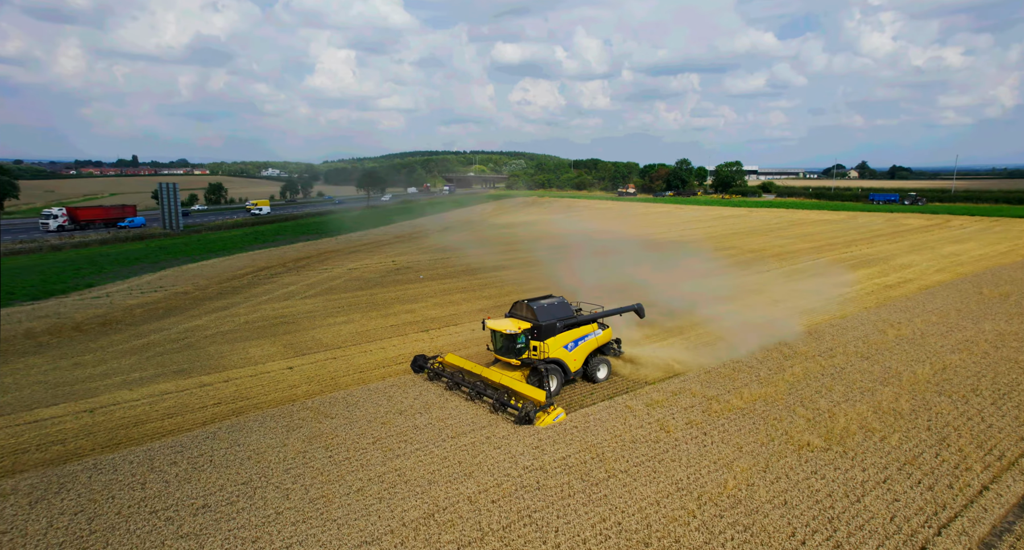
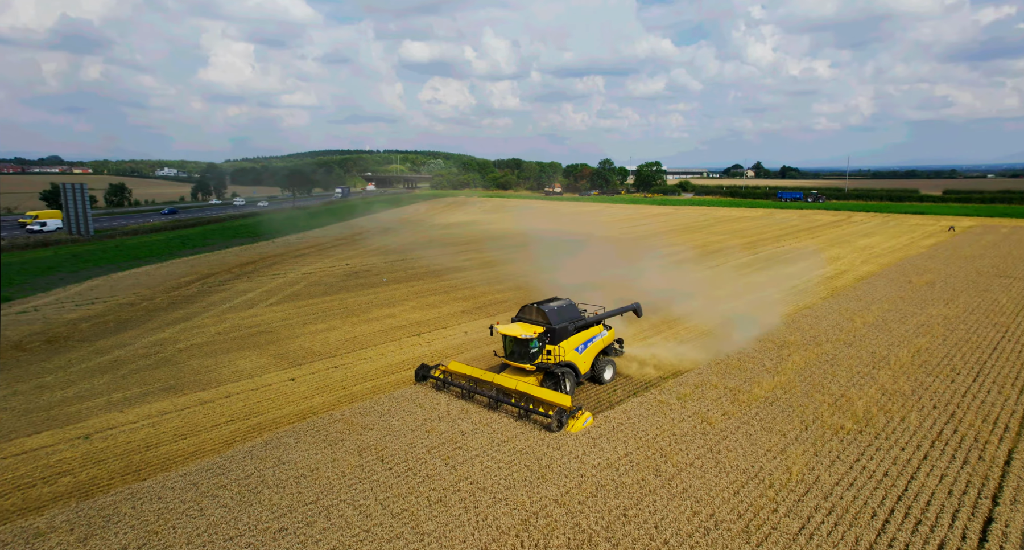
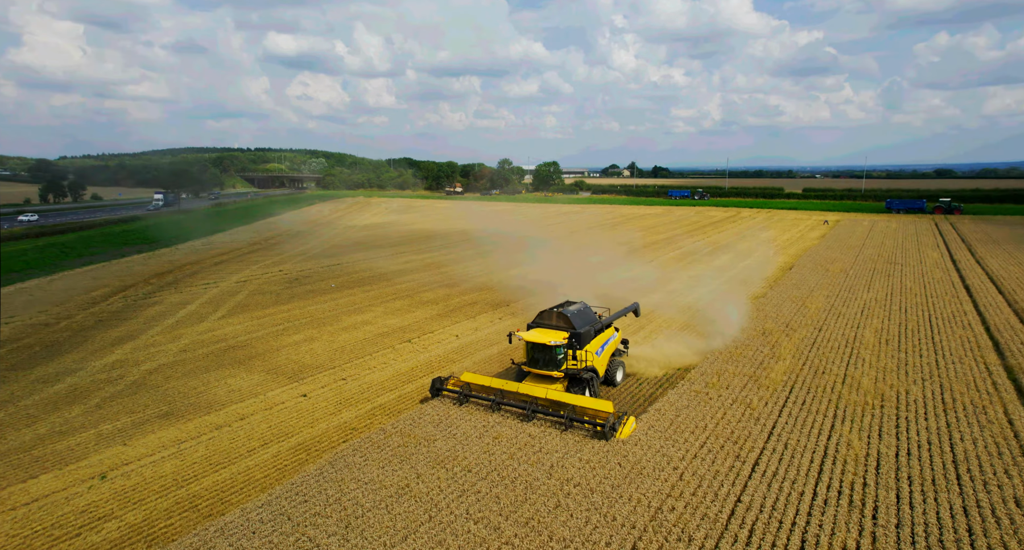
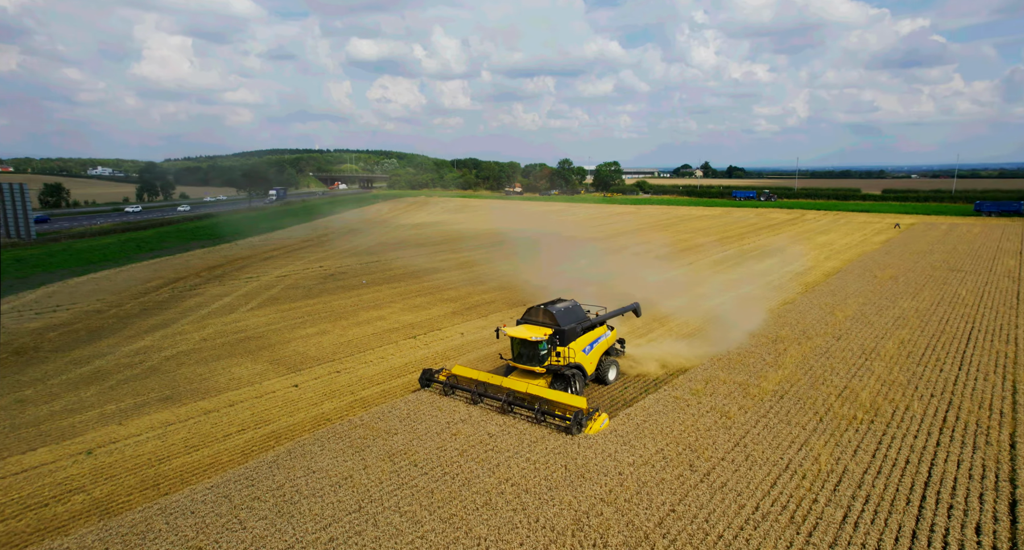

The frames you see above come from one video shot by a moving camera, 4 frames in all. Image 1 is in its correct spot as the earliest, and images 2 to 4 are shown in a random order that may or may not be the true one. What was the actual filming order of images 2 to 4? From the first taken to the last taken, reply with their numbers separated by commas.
2, 4, 3
